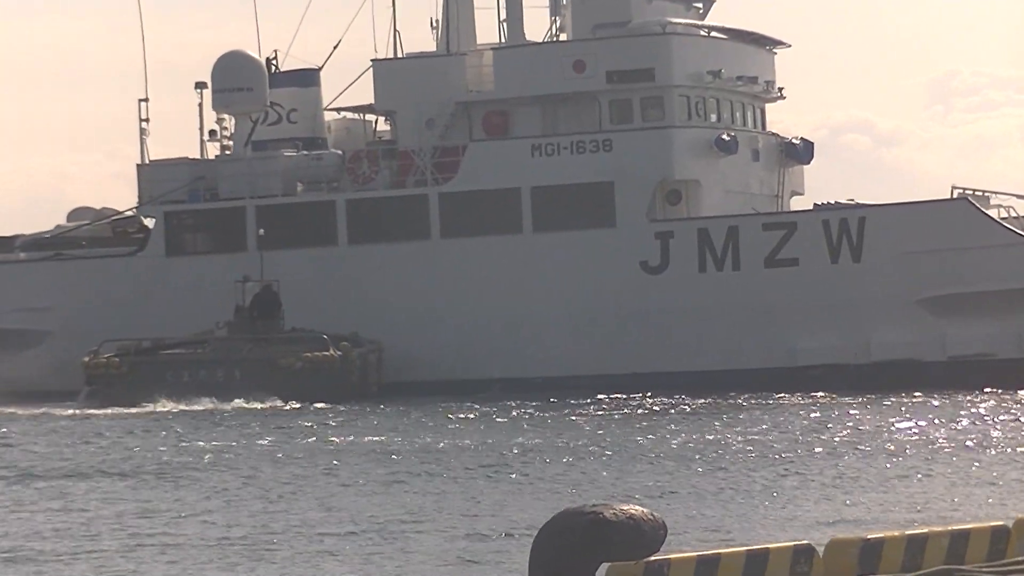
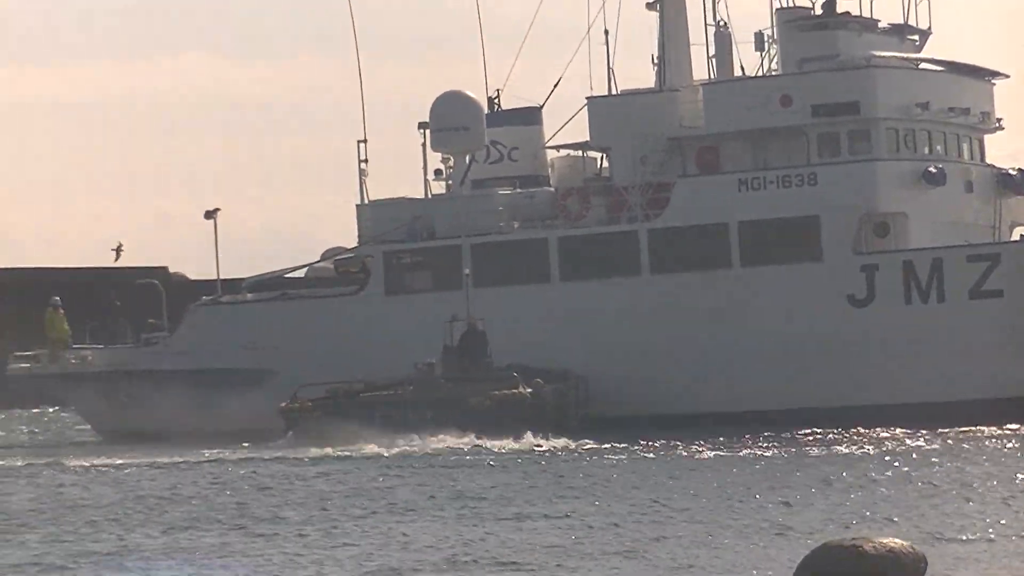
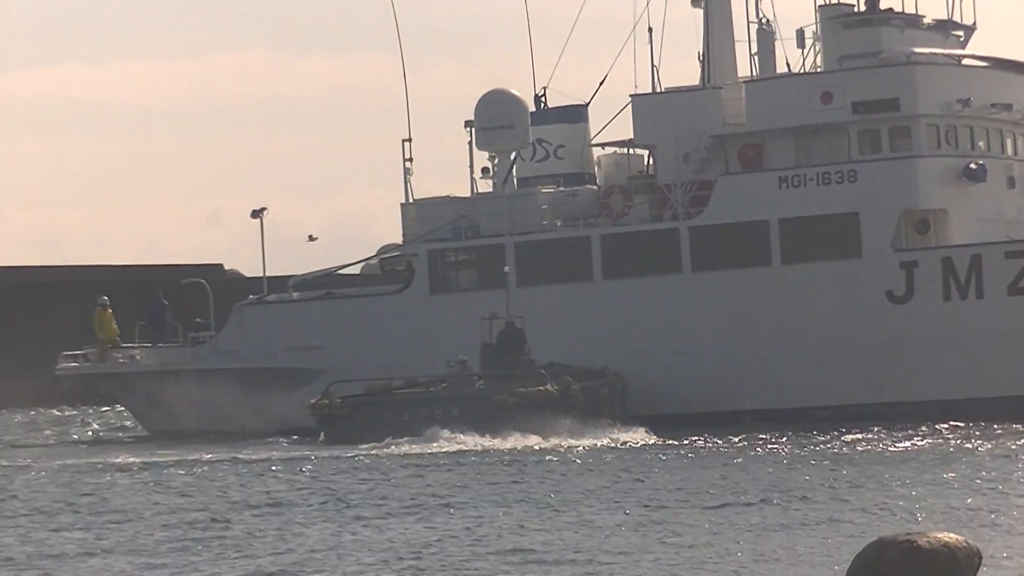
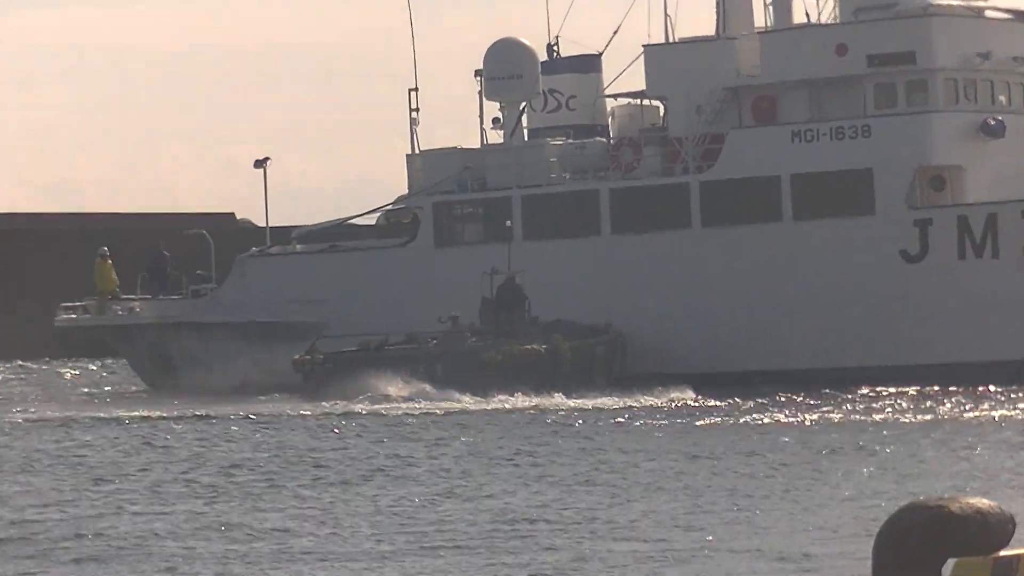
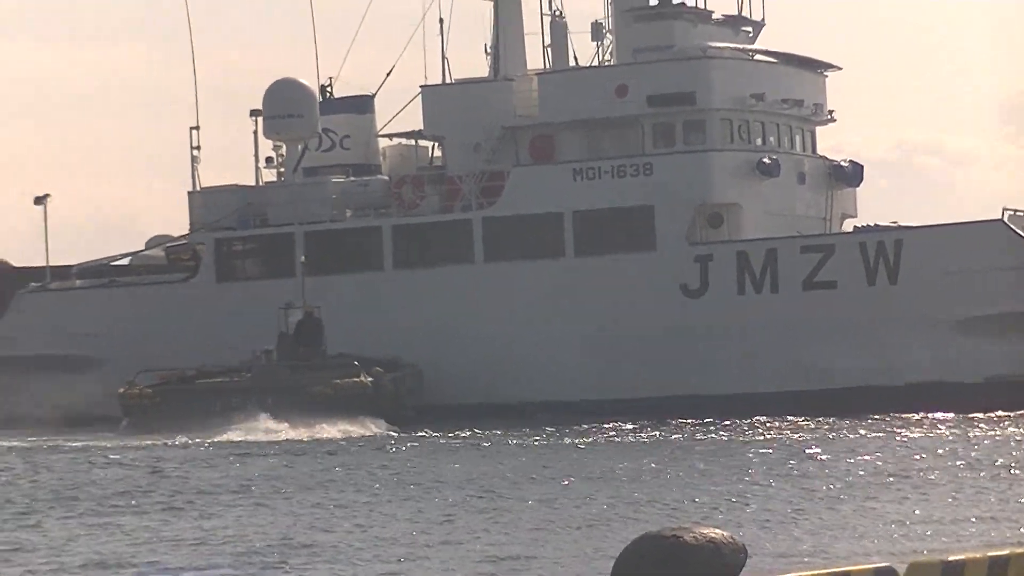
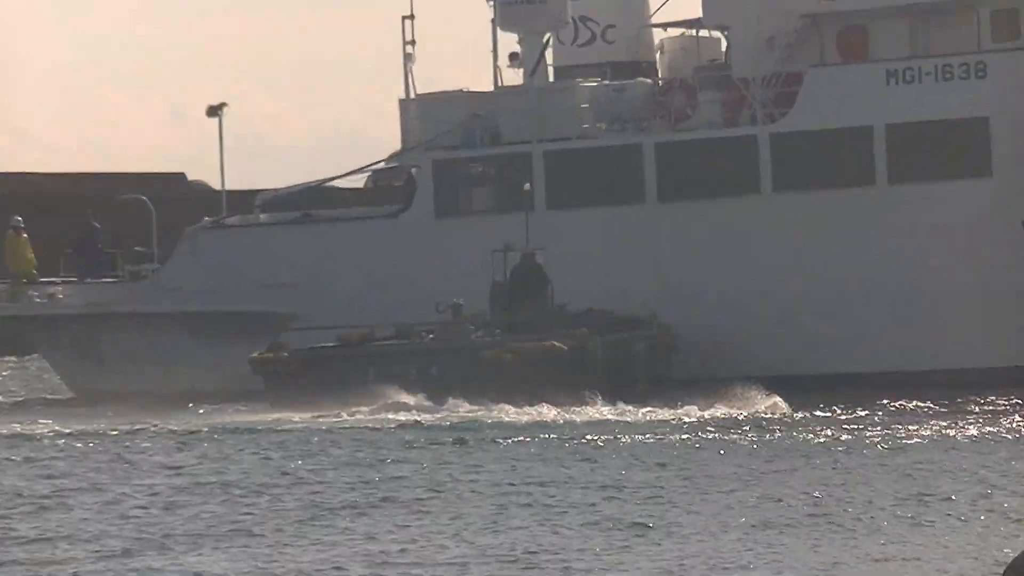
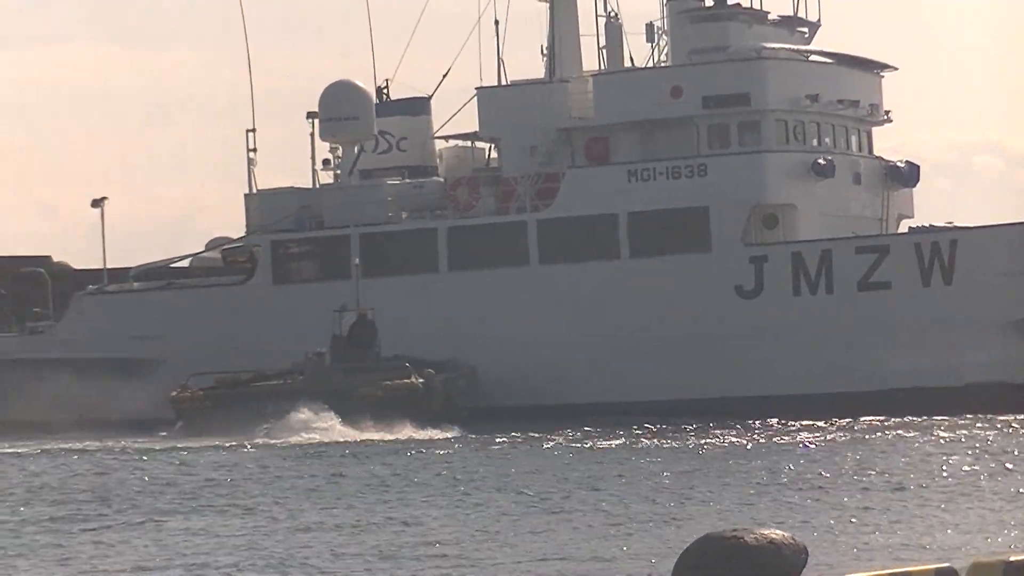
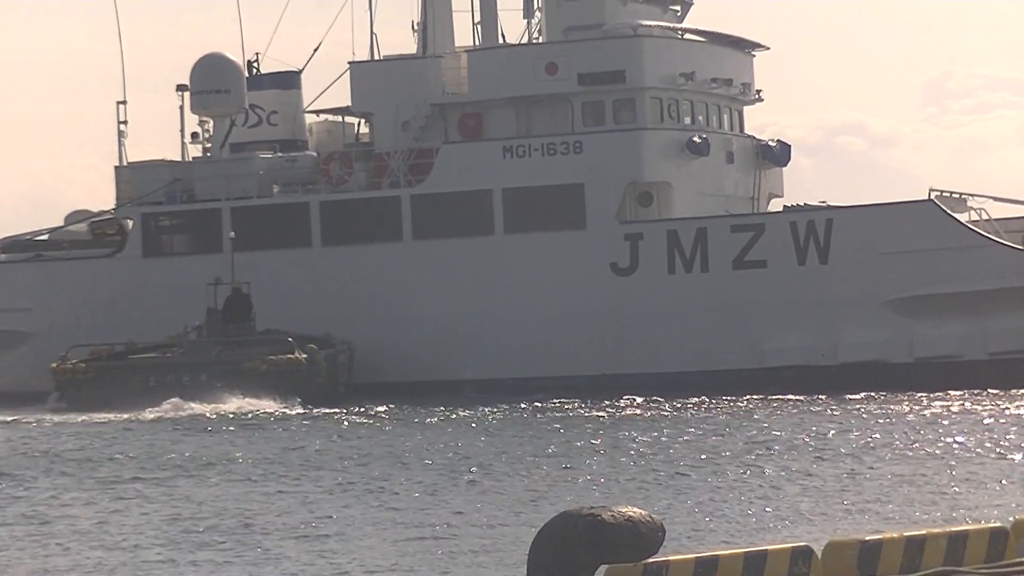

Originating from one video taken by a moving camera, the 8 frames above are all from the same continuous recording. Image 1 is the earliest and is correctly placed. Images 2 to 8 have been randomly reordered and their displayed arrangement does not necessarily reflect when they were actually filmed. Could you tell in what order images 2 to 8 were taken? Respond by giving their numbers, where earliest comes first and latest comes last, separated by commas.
8, 5, 7, 2, 3, 4, 6
